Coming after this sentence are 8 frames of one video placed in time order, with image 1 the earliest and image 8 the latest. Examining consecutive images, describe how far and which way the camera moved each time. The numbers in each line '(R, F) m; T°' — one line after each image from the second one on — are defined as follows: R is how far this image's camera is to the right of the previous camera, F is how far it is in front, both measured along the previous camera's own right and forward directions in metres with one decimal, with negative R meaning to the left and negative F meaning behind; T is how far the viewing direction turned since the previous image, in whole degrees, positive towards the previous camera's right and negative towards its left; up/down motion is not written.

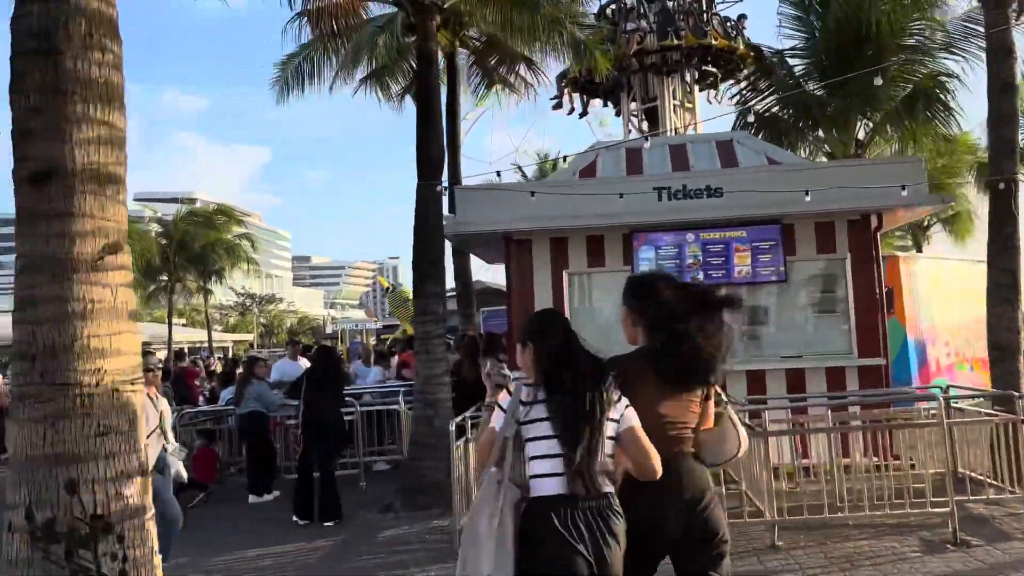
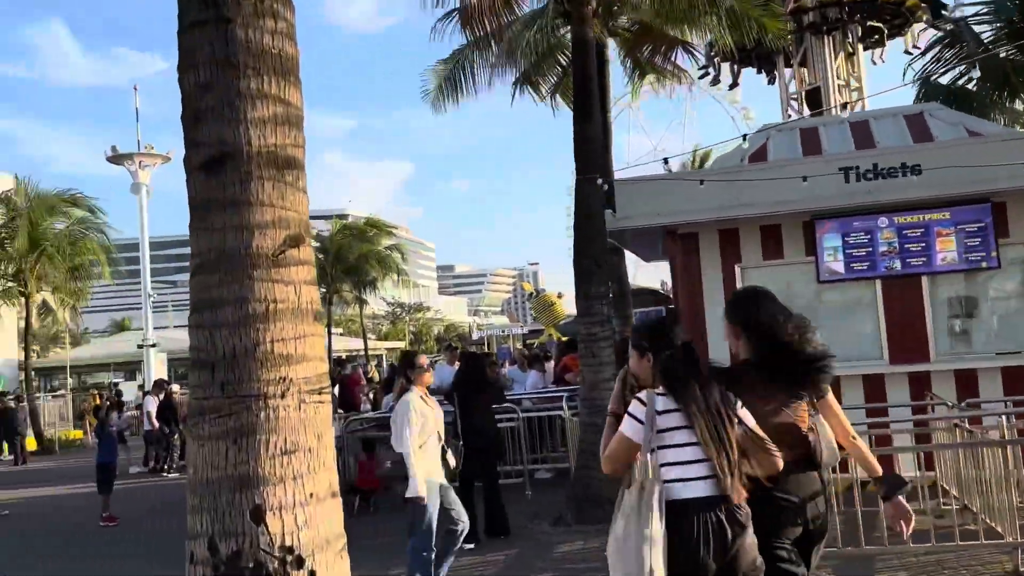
(-0.3, +0.4) m; -9°
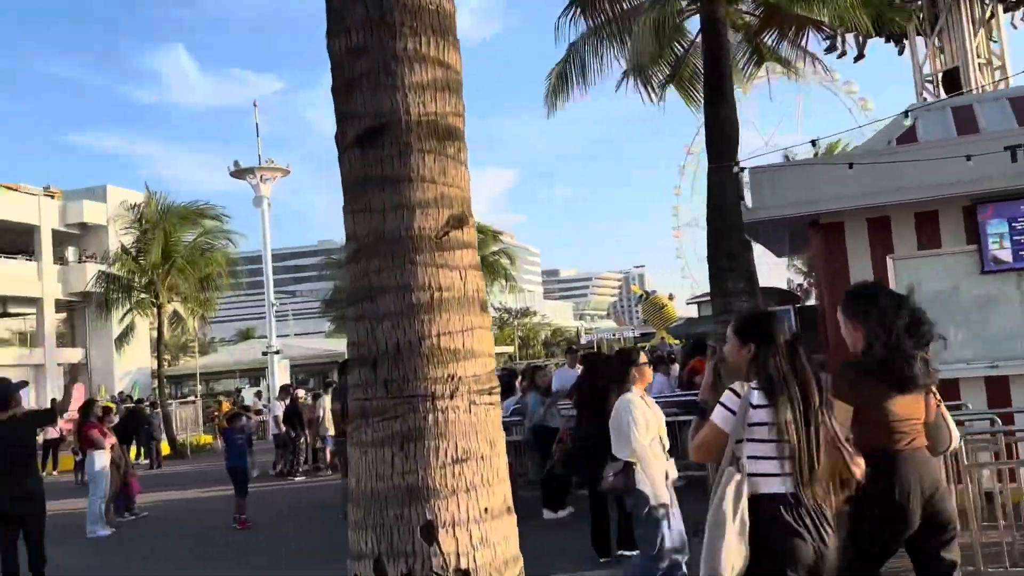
(-0.2, +0.3) m; -7°
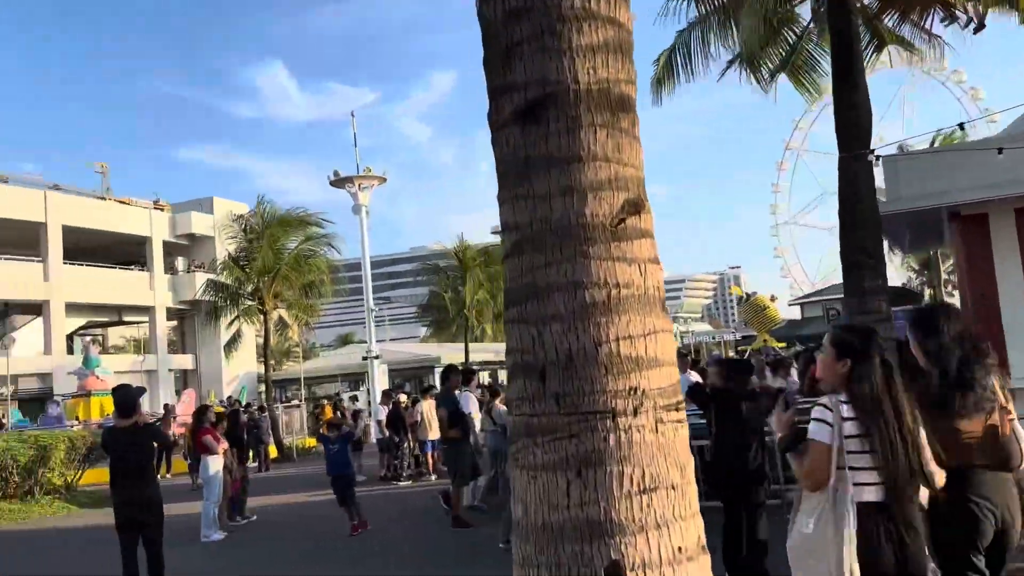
(-0.2, +0.3) m; -6°
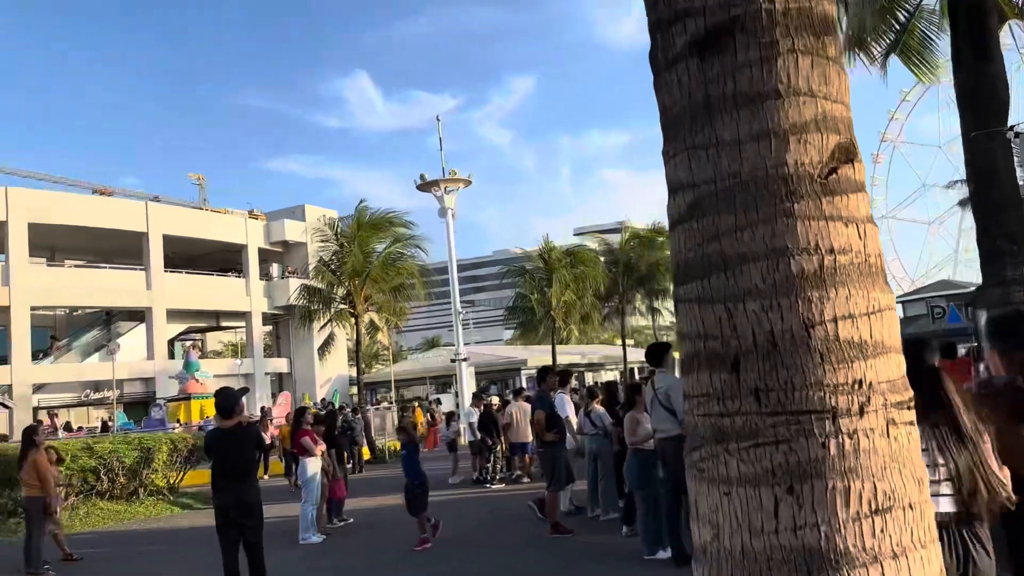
(-0.2, +0.3) m; -6°
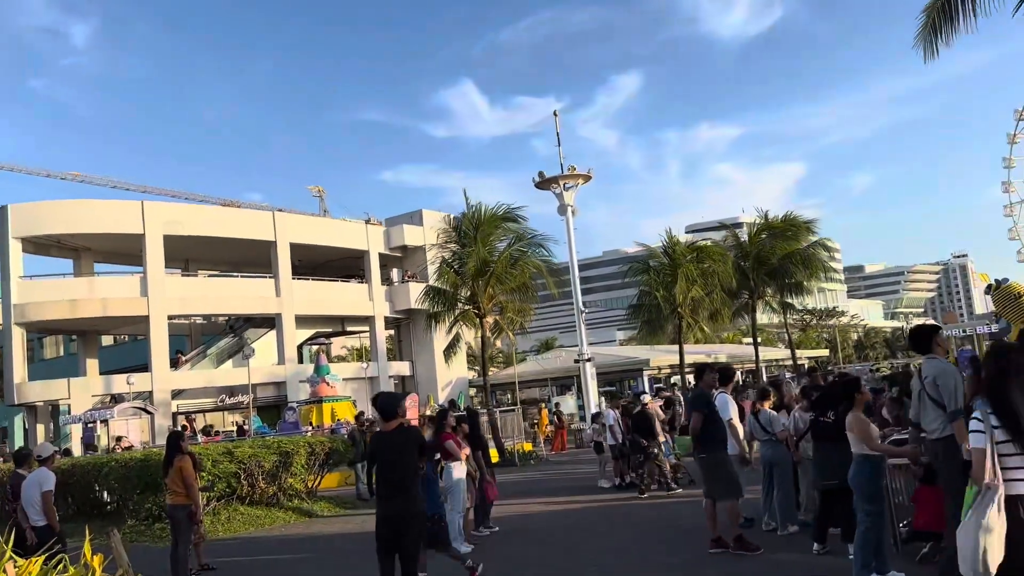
(-0.5, +0.8) m; -7°
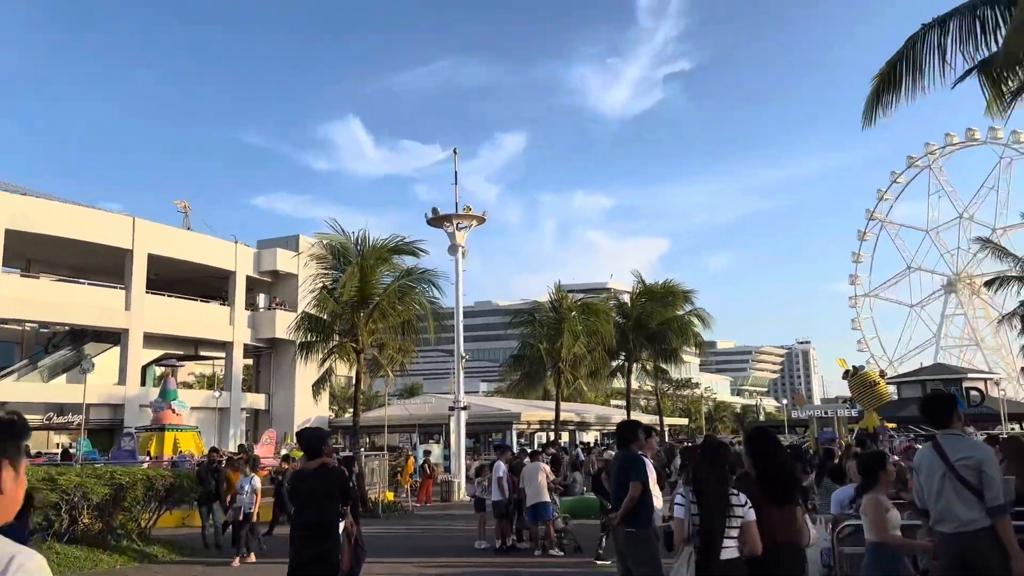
(-0.5, +1.3) m; +9°
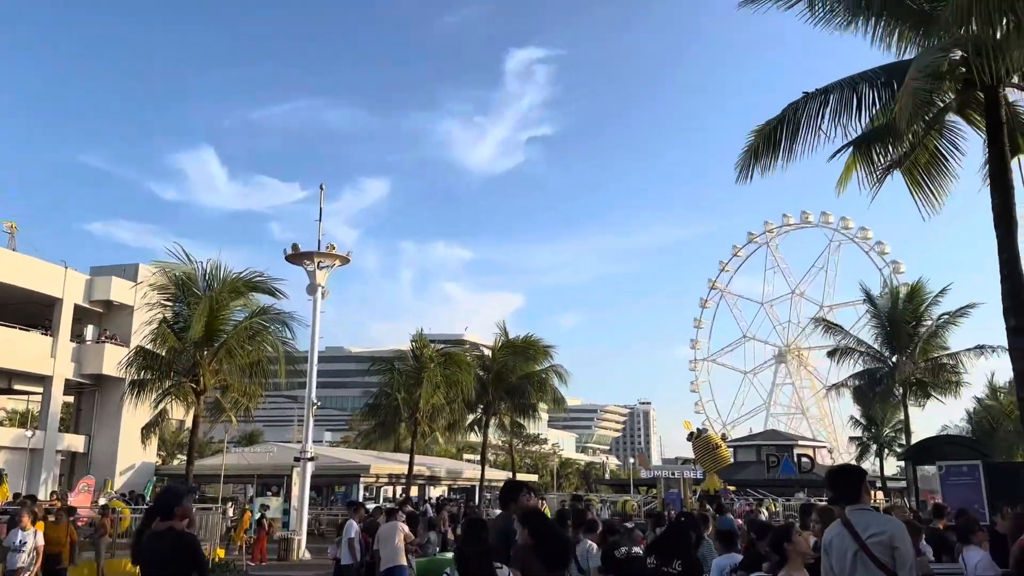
(-0.3, +0.8) m; +10°
